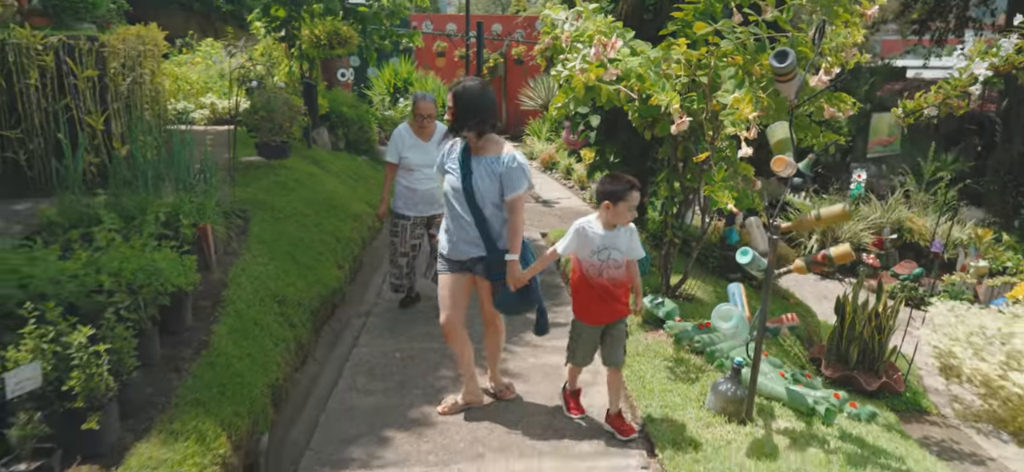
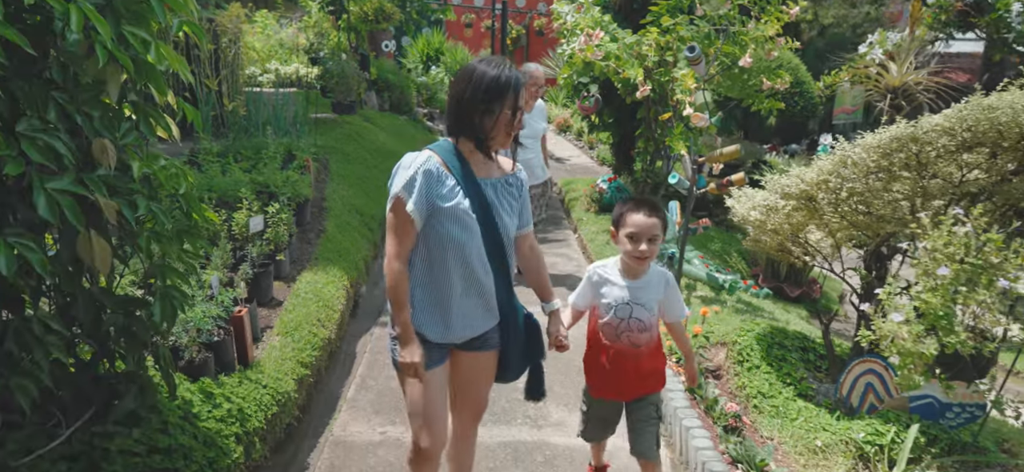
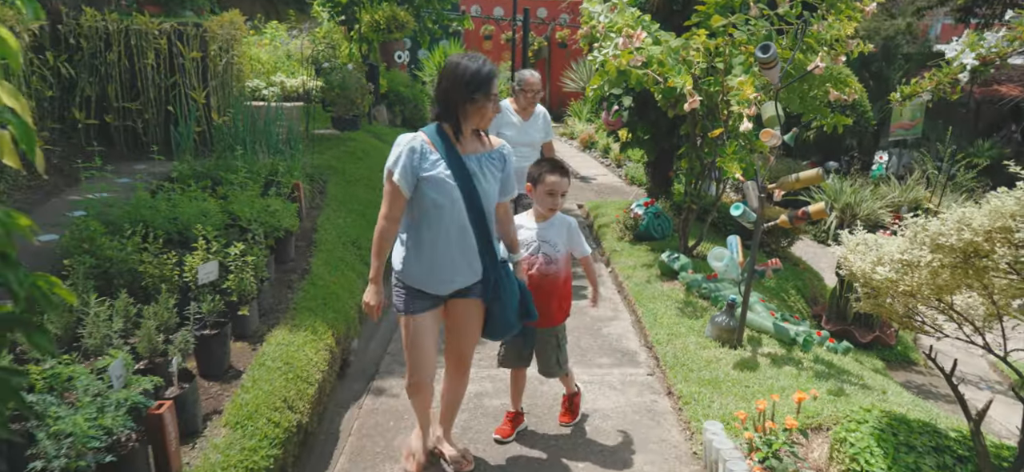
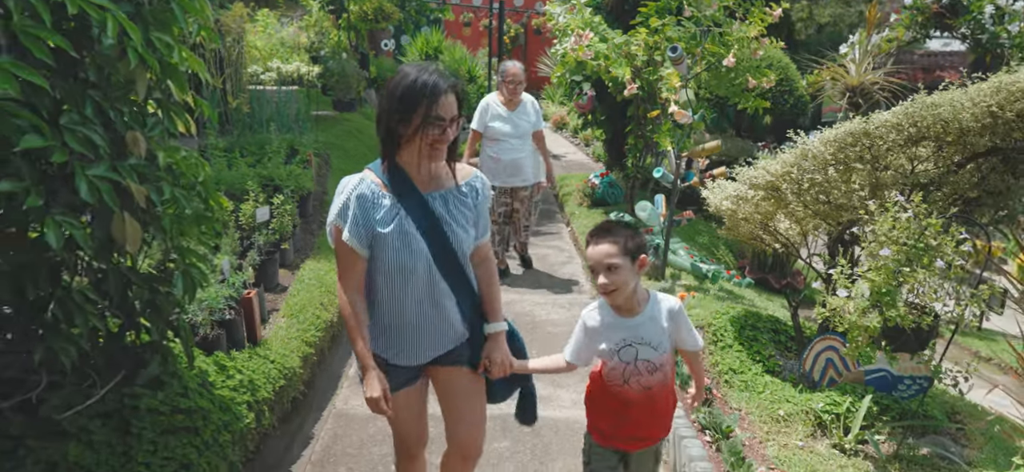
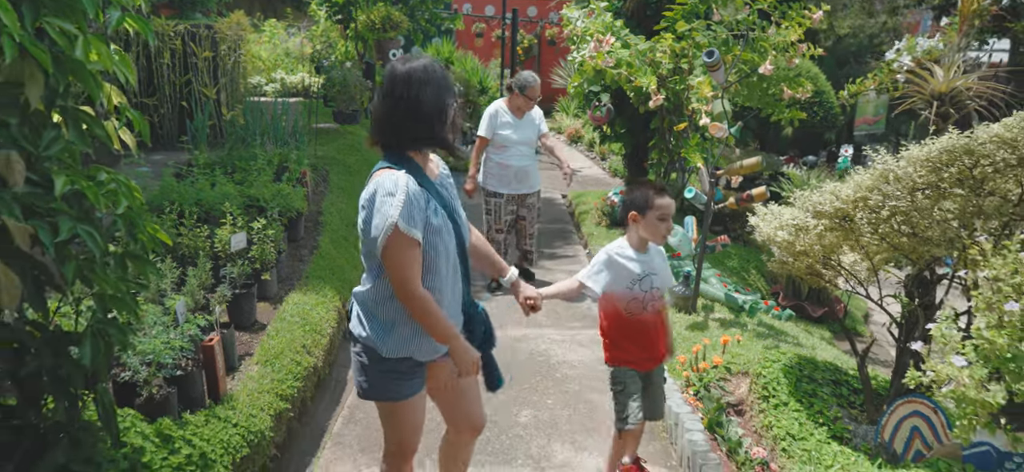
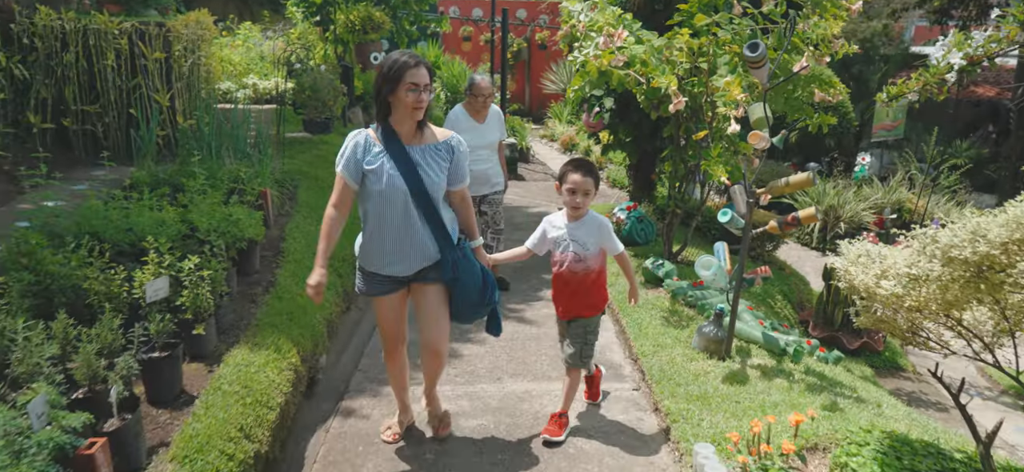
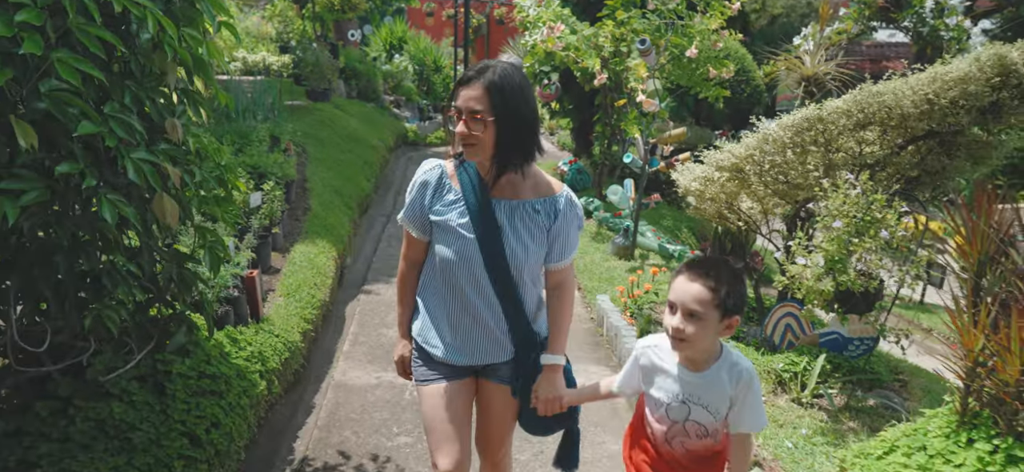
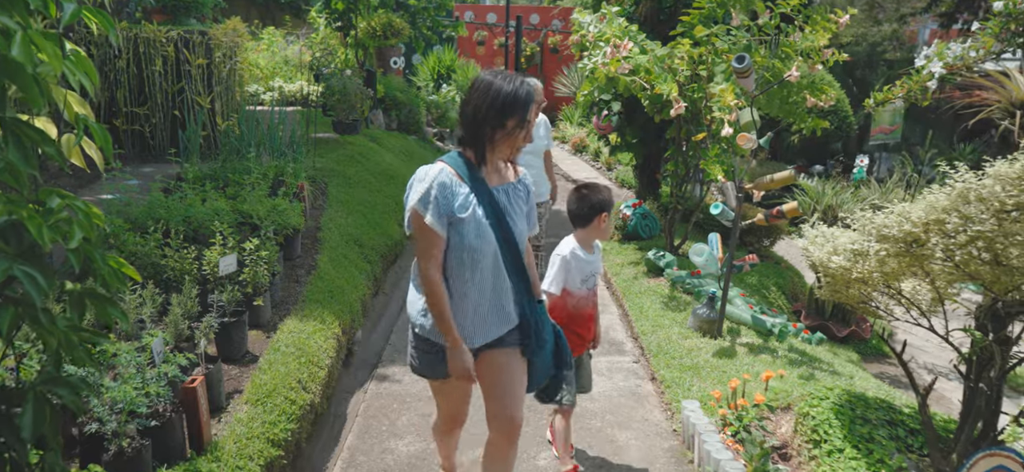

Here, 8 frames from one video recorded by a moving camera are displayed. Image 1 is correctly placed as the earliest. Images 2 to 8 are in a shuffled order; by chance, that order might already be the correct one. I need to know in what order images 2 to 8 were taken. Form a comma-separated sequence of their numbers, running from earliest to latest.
6, 3, 8, 5, 2, 4, 7
